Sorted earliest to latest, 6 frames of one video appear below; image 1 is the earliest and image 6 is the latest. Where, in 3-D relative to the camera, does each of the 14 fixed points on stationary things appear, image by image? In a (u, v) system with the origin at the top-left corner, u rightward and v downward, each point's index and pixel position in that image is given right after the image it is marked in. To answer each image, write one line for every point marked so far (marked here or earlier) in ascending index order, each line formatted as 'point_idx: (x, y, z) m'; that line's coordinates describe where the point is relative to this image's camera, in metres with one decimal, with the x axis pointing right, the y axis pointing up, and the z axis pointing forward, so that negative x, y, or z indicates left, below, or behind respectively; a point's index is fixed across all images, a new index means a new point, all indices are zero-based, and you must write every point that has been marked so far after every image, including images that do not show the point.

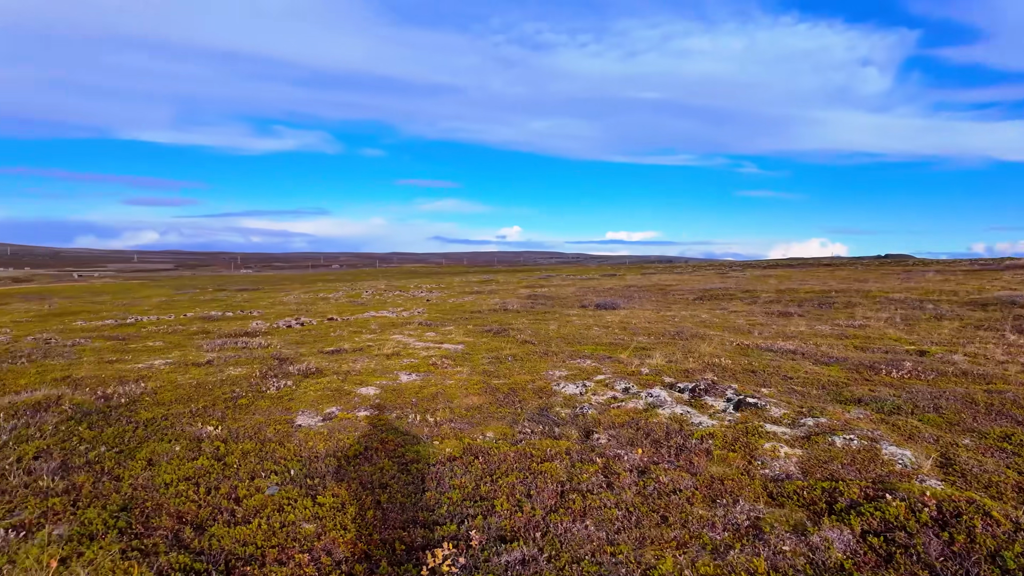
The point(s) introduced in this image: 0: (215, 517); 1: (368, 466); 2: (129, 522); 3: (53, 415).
0: (-4.3, -3.3, +8.6) m
1: (-2.6, -3.2, +10.8) m
2: (-5.4, -3.3, +8.5) m
3: (-10.8, -3.0, +14.0) m
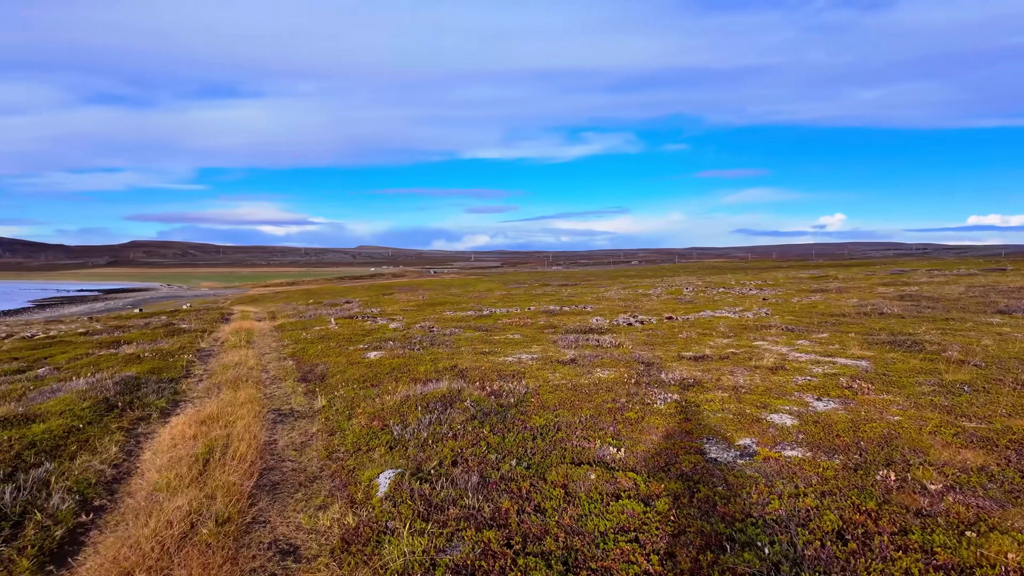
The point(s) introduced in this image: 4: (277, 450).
0: (+1.9, -3.3, +5.9) m
1: (+4.4, -3.2, +7.1) m
2: (+0.8, -3.3, +6.4) m
3: (-1.3, -2.9, +13.8) m
4: (-4.9, -3.4, +12.4) m
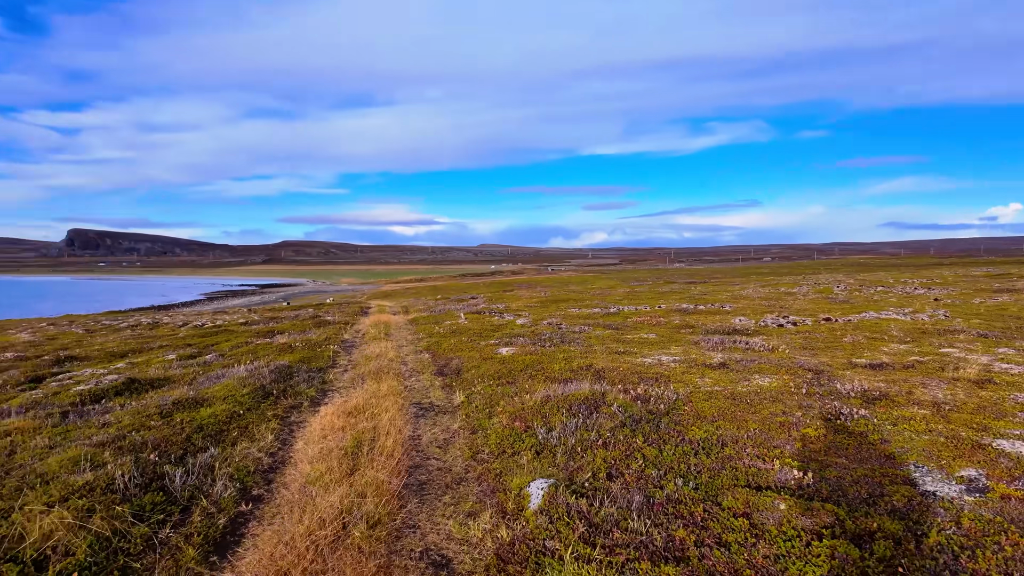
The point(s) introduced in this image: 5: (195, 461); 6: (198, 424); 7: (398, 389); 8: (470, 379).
0: (+3.5, -3.2, +4.4) m
1: (+6.2, -3.2, +5.0) m
2: (+2.5, -3.2, +5.0) m
3: (+2.0, -2.8, +12.7) m
4: (-1.9, -3.2, +12.1) m
5: (-5.6, -3.0, +10.5) m
6: (-6.9, -3.0, +13.1) m
7: (-3.4, -3.0, +17.8) m
8: (-1.3, -2.9, +18.6) m
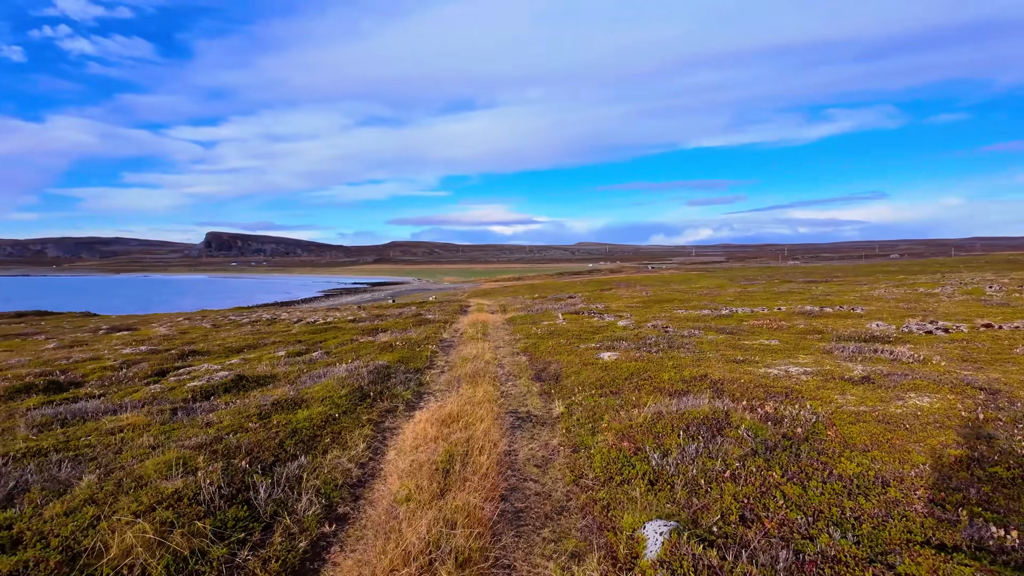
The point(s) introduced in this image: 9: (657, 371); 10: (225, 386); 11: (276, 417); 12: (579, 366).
0: (+4.1, -3.3, +2.5) m
1: (+6.9, -3.2, +2.7) m
2: (+3.2, -3.3, +3.3) m
3: (+4.0, -2.8, +11.0) m
4: (+0.1, -3.3, +11.0) m
5: (-3.8, -3.1, +10.0) m
6: (-4.7, -3.0, +12.8) m
7: (-0.5, -3.1, +16.9) m
8: (+1.7, -2.9, +17.3) m
9: (+4.5, -2.6, +18.5) m
10: (-8.9, -3.1, +18.5) m
11: (-5.4, -3.0, +13.7) m
12: (+2.3, -2.7, +20.0) m
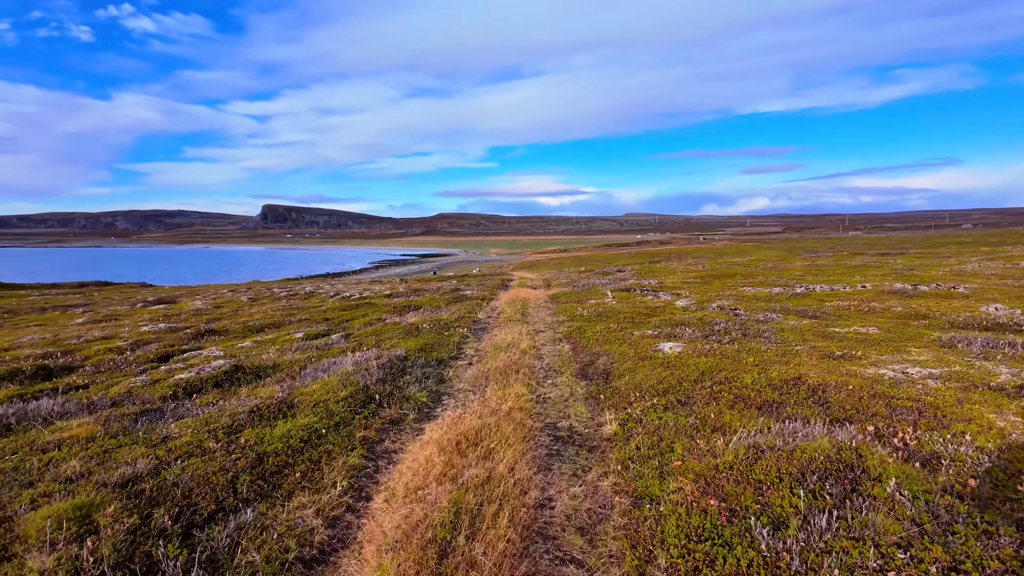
0: (+3.8, -3.5, -1.1) m
1: (+6.6, -3.5, -1.1) m
2: (+3.1, -3.5, -0.3) m
3: (+4.4, -2.6, +7.3) m
4: (+0.5, -3.1, +7.6) m
5: (-3.5, -2.9, +7.0) m
6: (-4.1, -2.7, +9.8) m
7: (+0.4, -2.6, +13.5) m
8: (+2.6, -2.4, +13.8) m
9: (+5.5, -2.1, +14.8) m
10: (-7.9, -2.5, +15.9) m
11: (-4.8, -2.6, +10.8) m
12: (+3.4, -2.1, +16.4) m
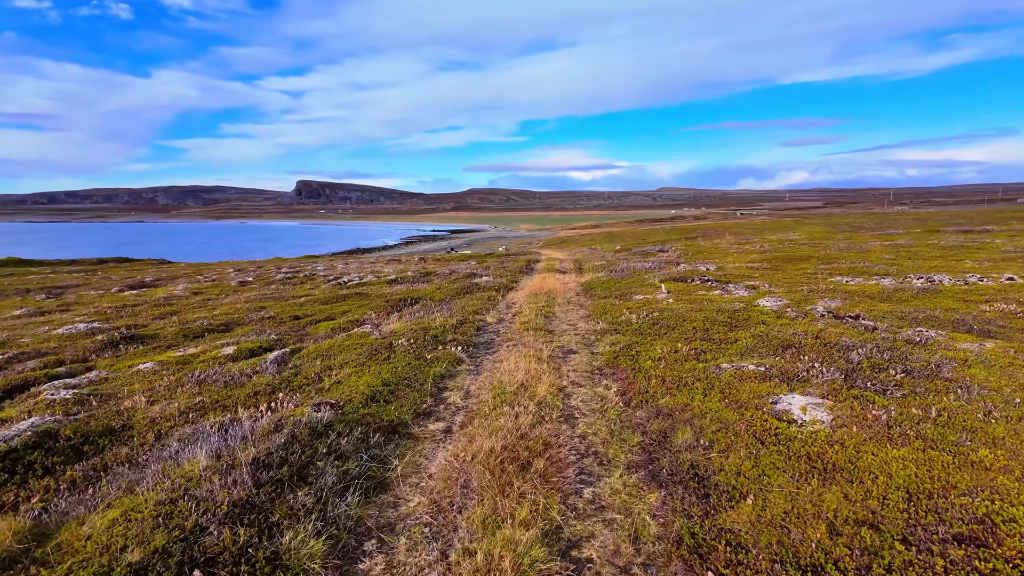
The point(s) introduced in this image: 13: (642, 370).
0: (+3.0, -4.5, -8.8) m
1: (+5.8, -4.5, -8.9) m
2: (+2.3, -4.4, -7.9) m
3: (+4.0, -3.3, -0.4) m
4: (+0.2, -3.7, +0.1) m
5: (-3.9, -3.5, -0.3) m
6: (-4.4, -3.2, +2.6) m
7: (+0.3, -3.0, +6.0) m
8: (+2.6, -2.8, +6.1) m
9: (+5.5, -2.5, +7.0) m
10: (-7.8, -2.7, +8.8) m
11: (-5.0, -3.1, +3.5) m
12: (+3.4, -2.3, +8.7) m
13: (+3.0, -1.8, +13.5) m
